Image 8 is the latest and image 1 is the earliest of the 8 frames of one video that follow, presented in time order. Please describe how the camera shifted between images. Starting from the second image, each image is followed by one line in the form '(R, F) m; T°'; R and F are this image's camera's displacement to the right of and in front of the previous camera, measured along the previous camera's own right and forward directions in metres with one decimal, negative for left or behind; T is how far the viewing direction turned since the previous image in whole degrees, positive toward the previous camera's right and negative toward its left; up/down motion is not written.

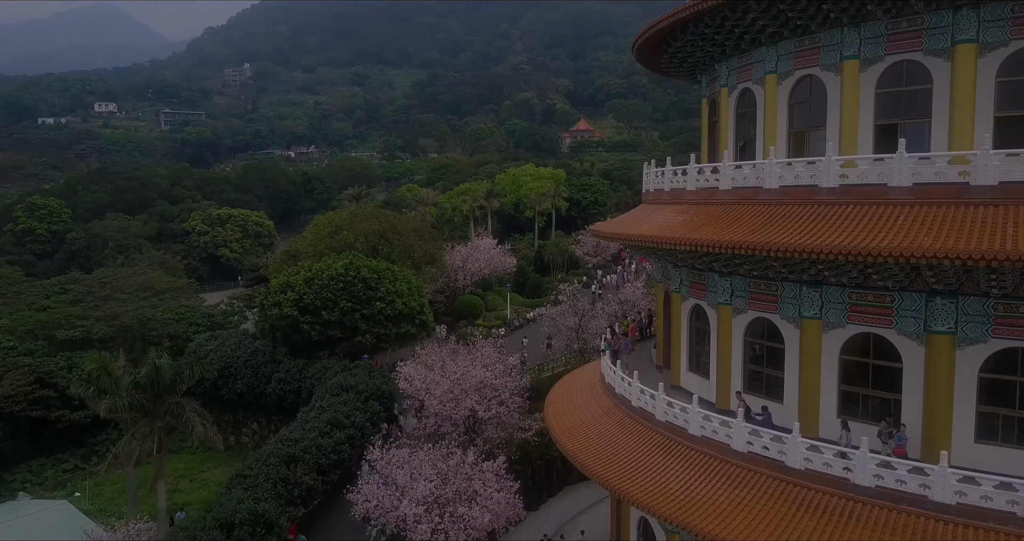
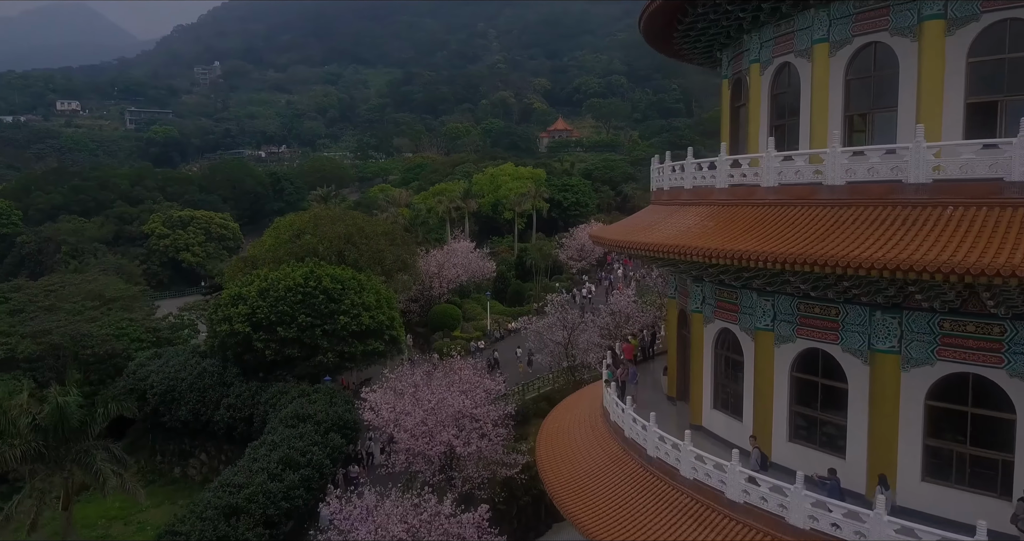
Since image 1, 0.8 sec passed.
(-0.2, +3.2) m; +2°
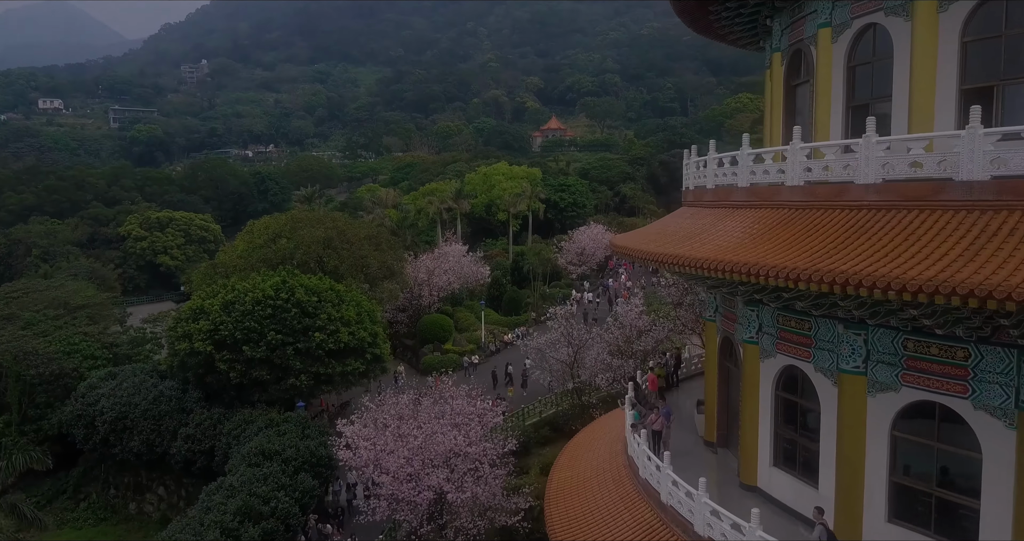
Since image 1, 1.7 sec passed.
(-0.2, +3.0) m; +1°
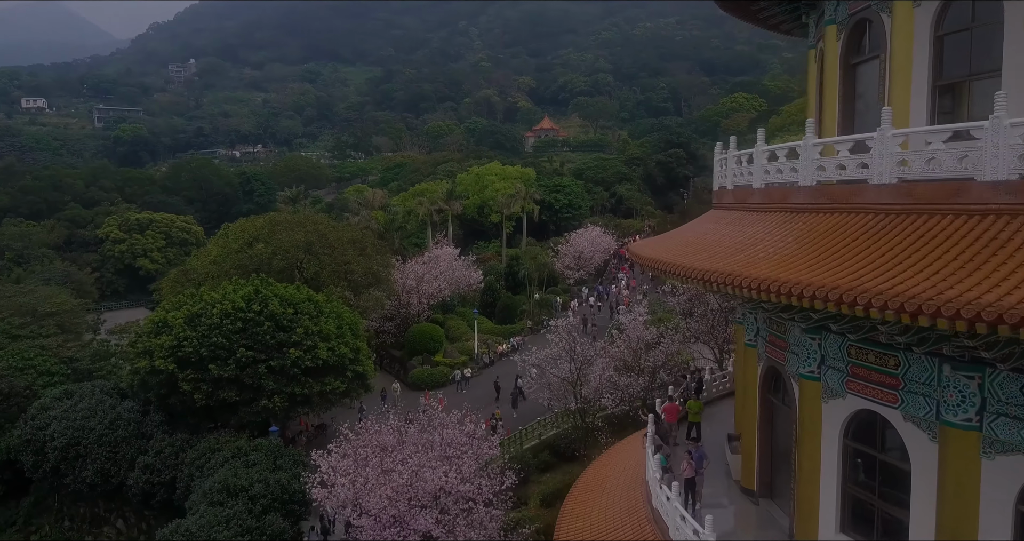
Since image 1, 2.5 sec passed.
(-0.1, +2.2) m; +1°
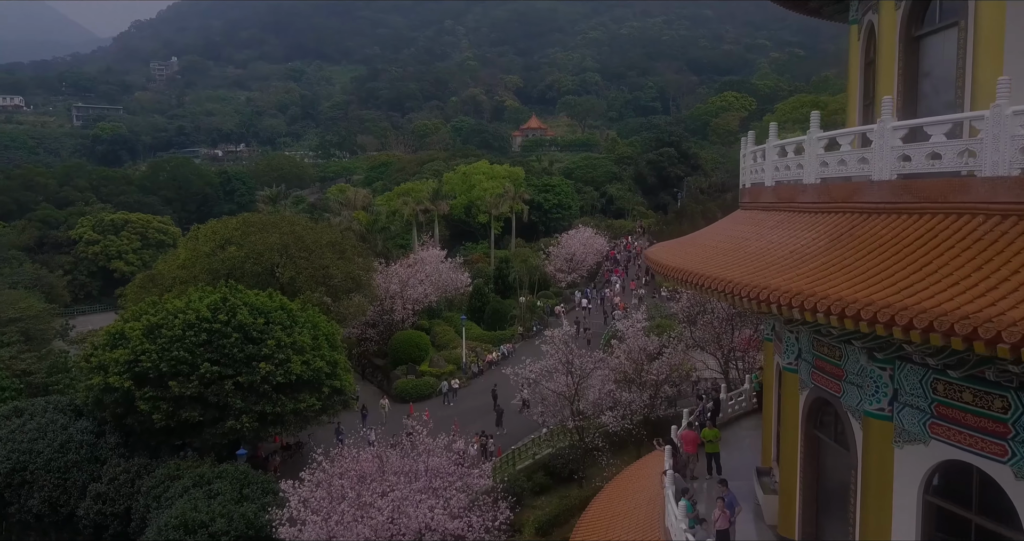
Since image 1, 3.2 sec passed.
(-0.1, +1.8) m; +1°
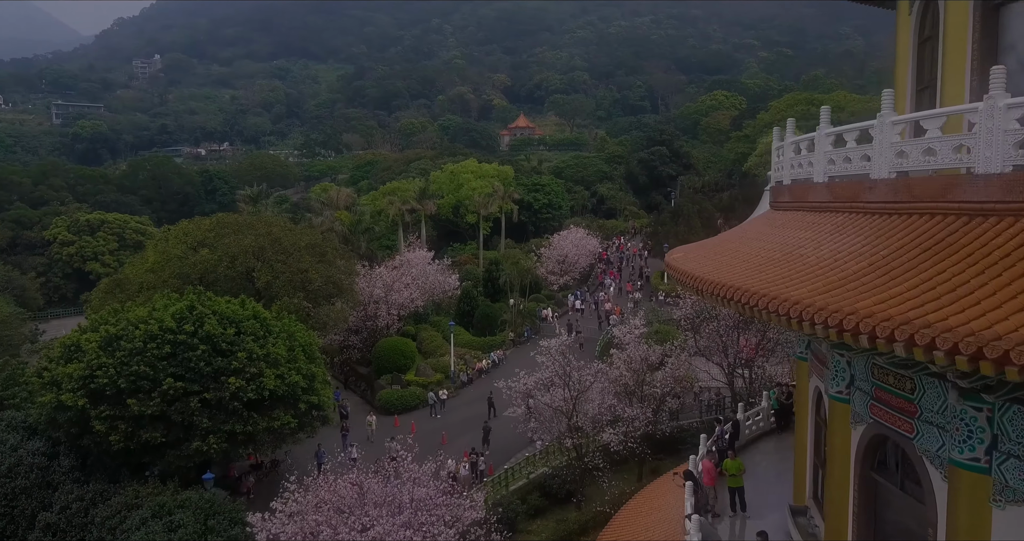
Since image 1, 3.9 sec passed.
(-0.1, +1.5) m; +1°
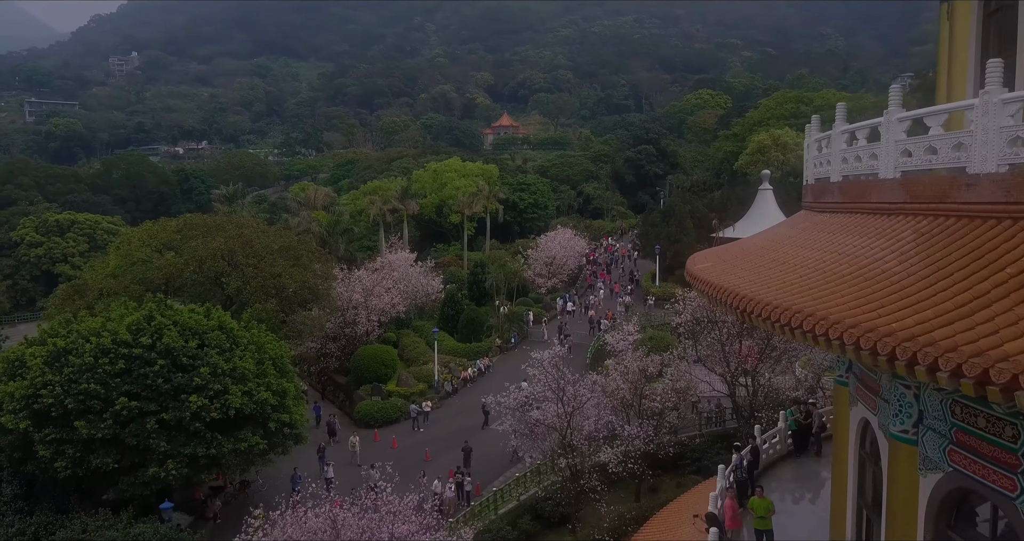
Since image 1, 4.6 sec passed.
(-0.1, +1.4) m; +1°
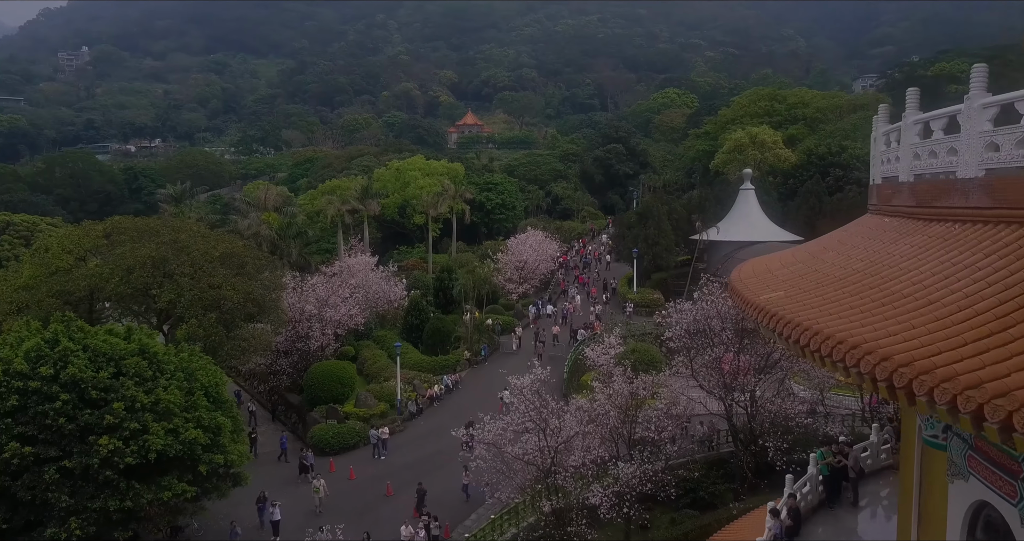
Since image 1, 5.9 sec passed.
(-0.2, +2.3) m; +3°
